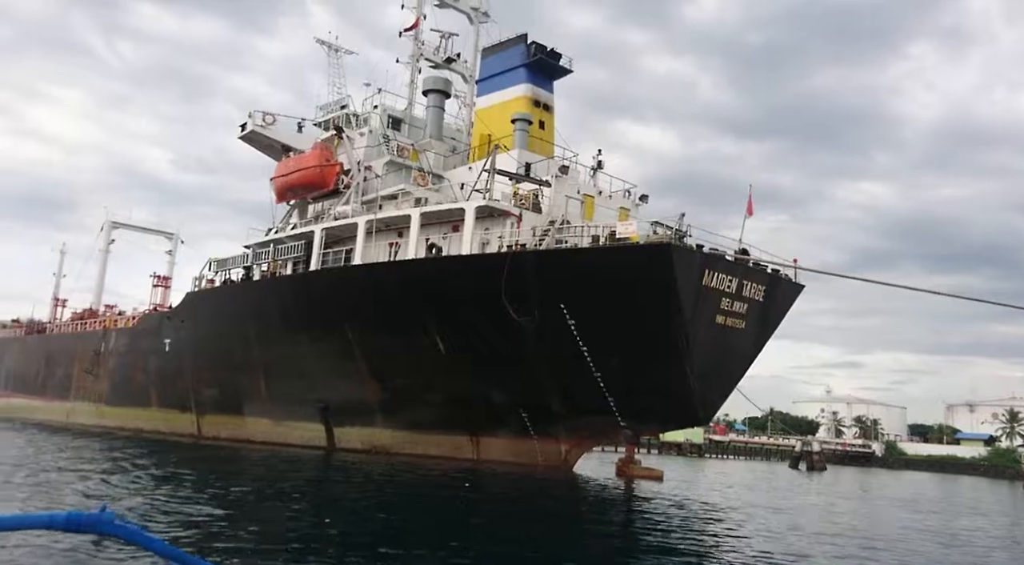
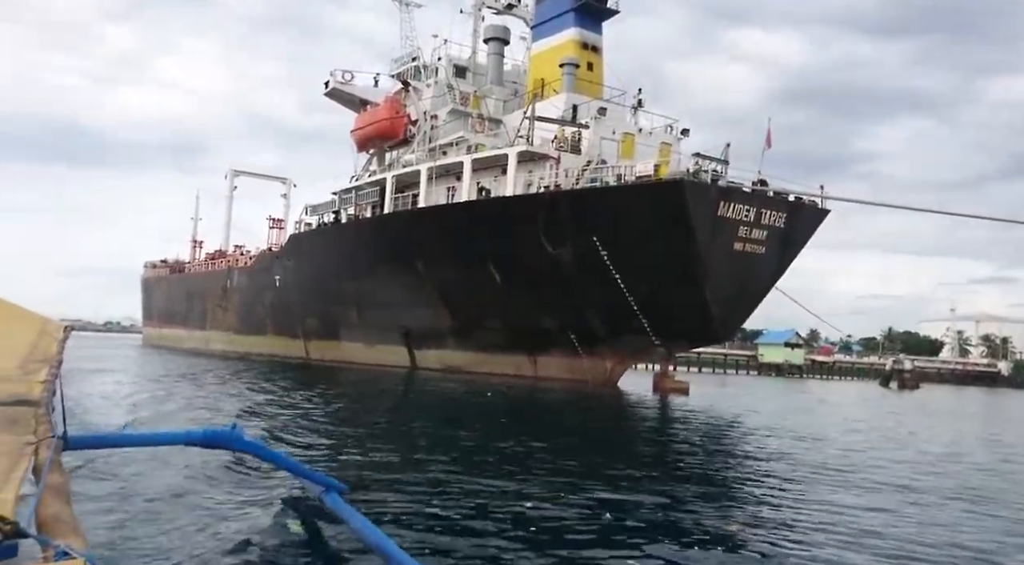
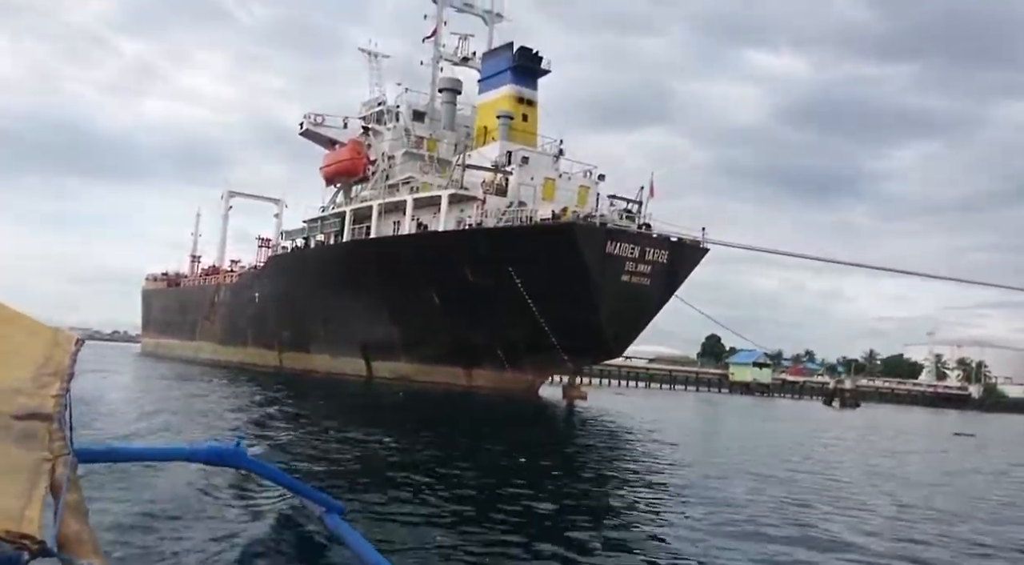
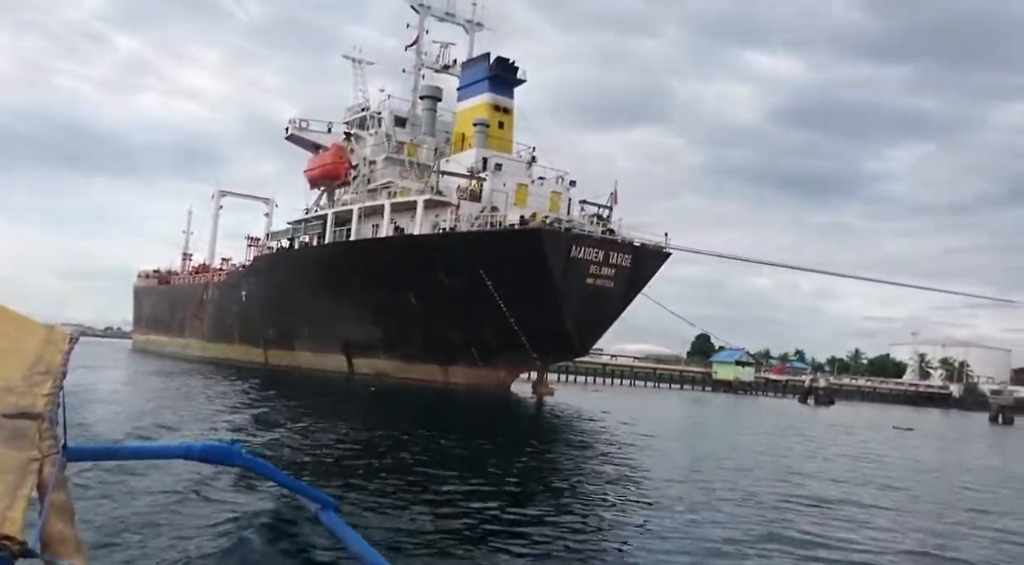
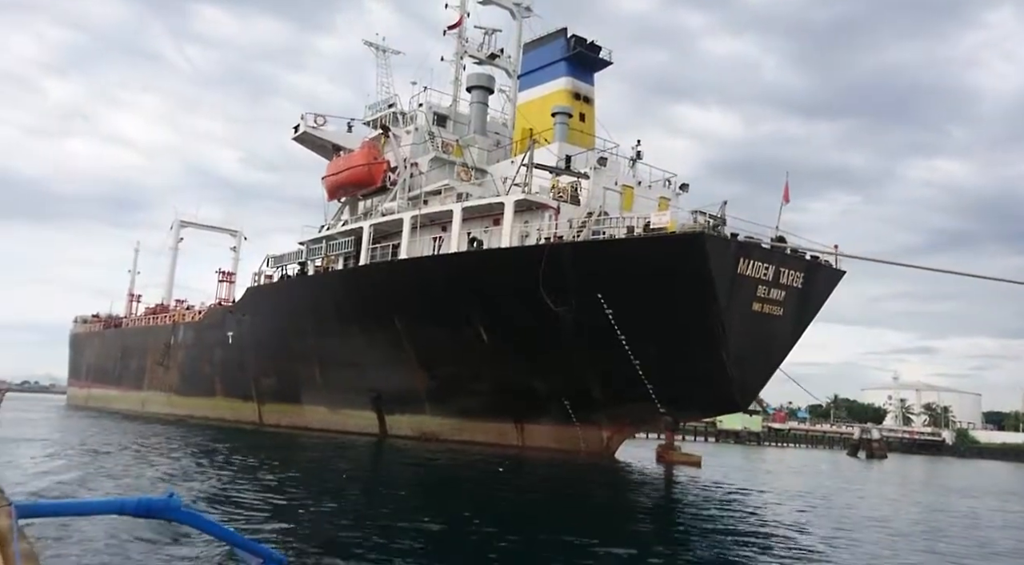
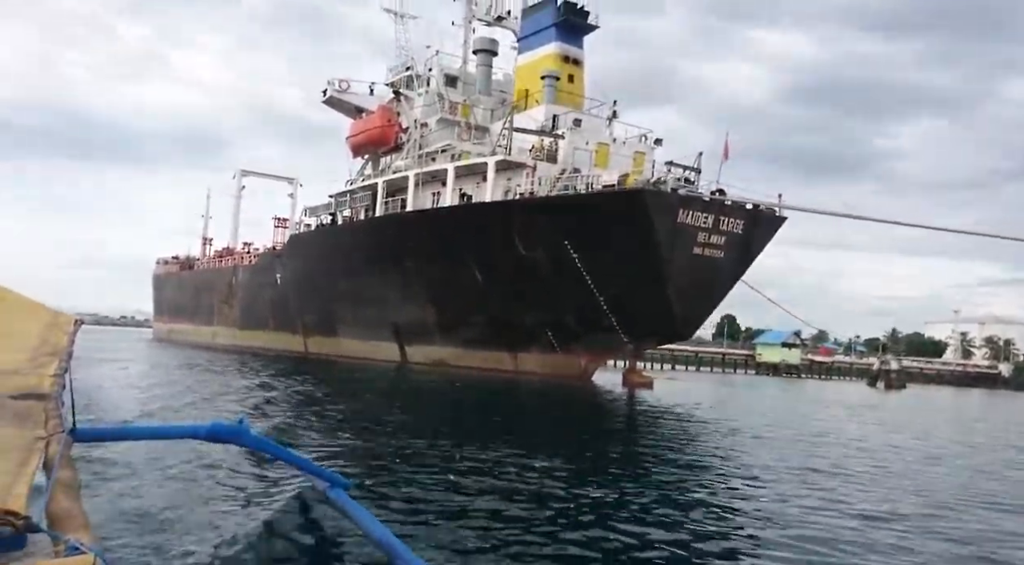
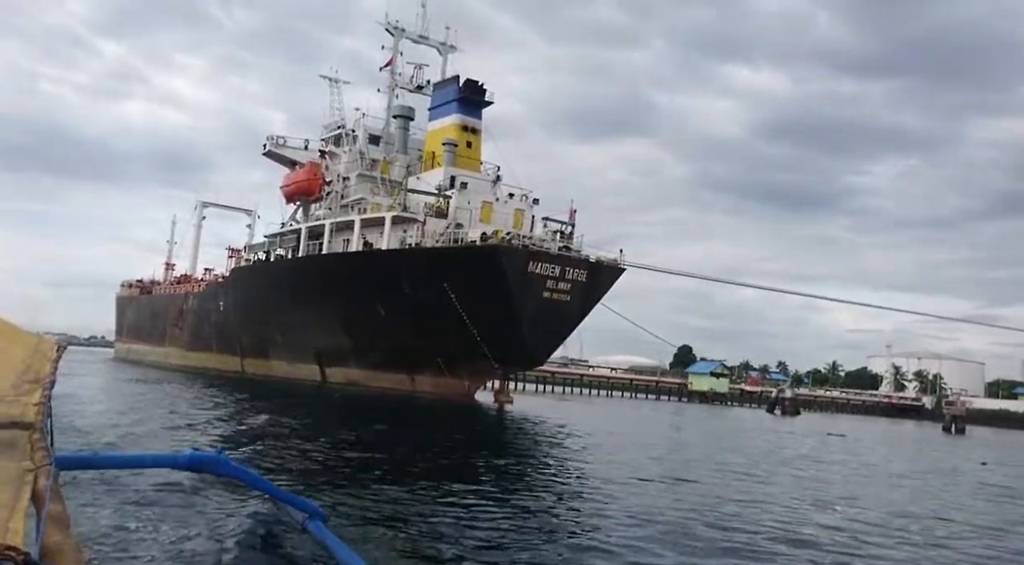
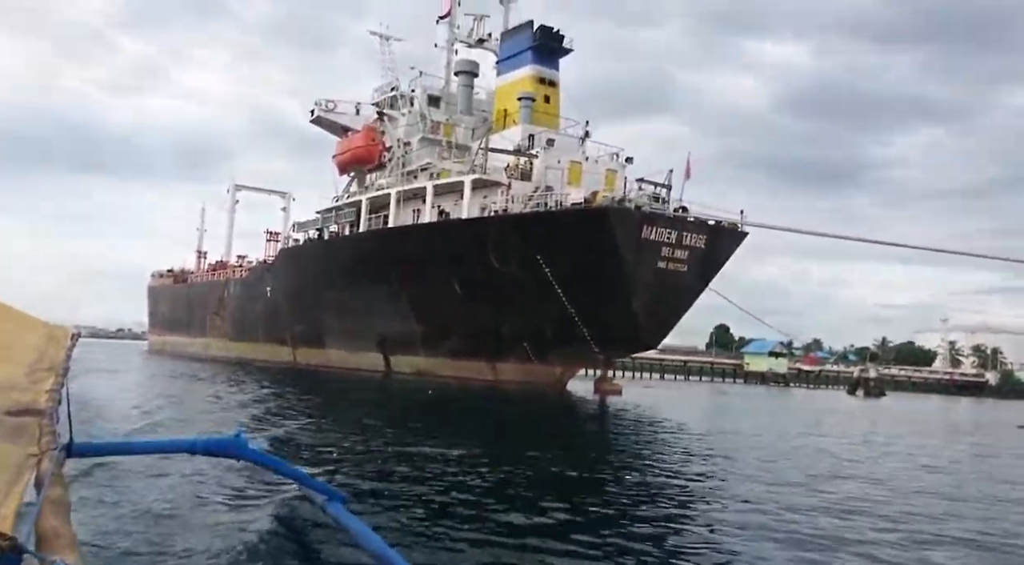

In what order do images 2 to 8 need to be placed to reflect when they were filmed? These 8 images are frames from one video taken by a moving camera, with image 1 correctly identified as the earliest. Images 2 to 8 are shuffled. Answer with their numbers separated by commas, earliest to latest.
5, 2, 6, 8, 3, 4, 7
